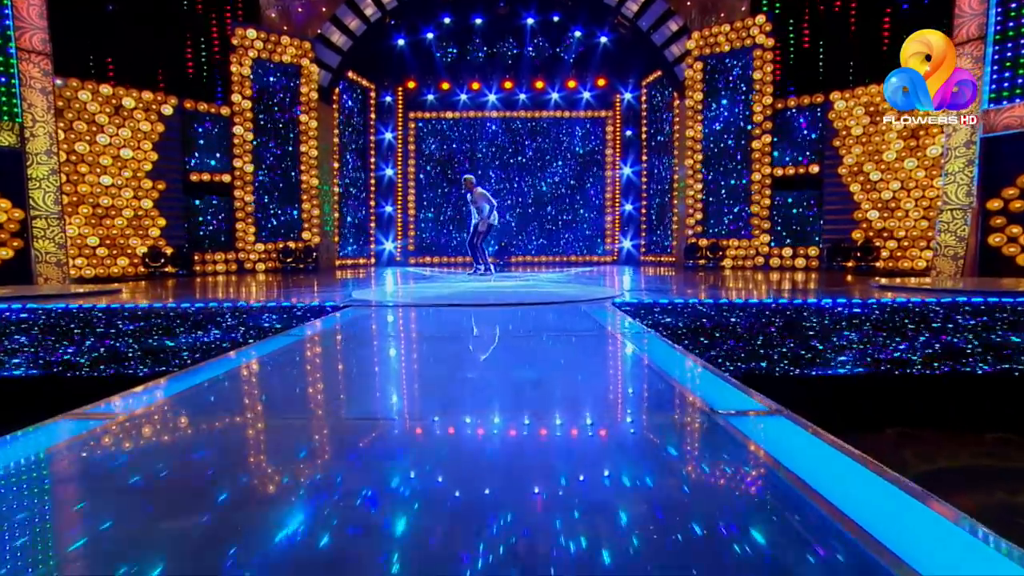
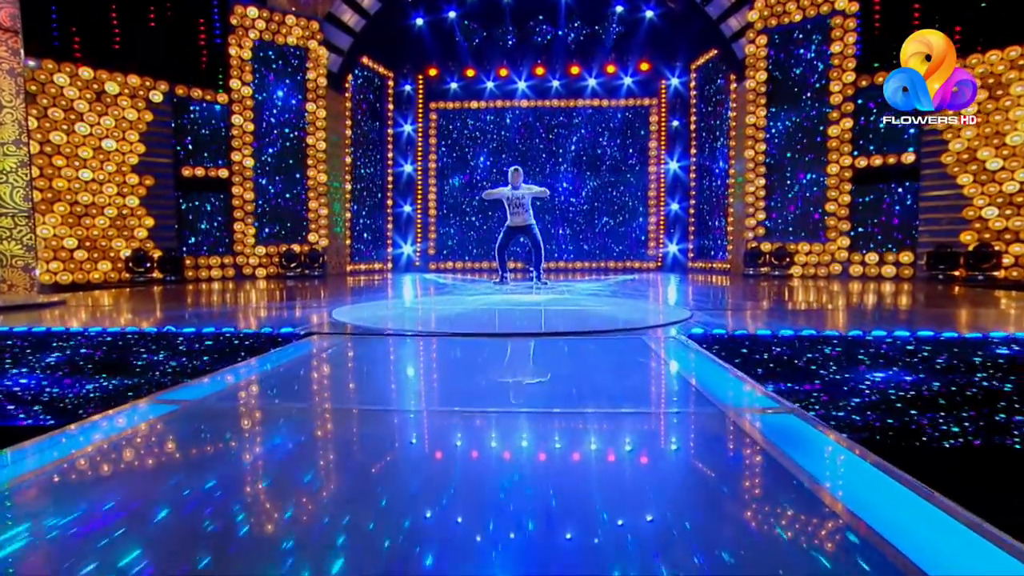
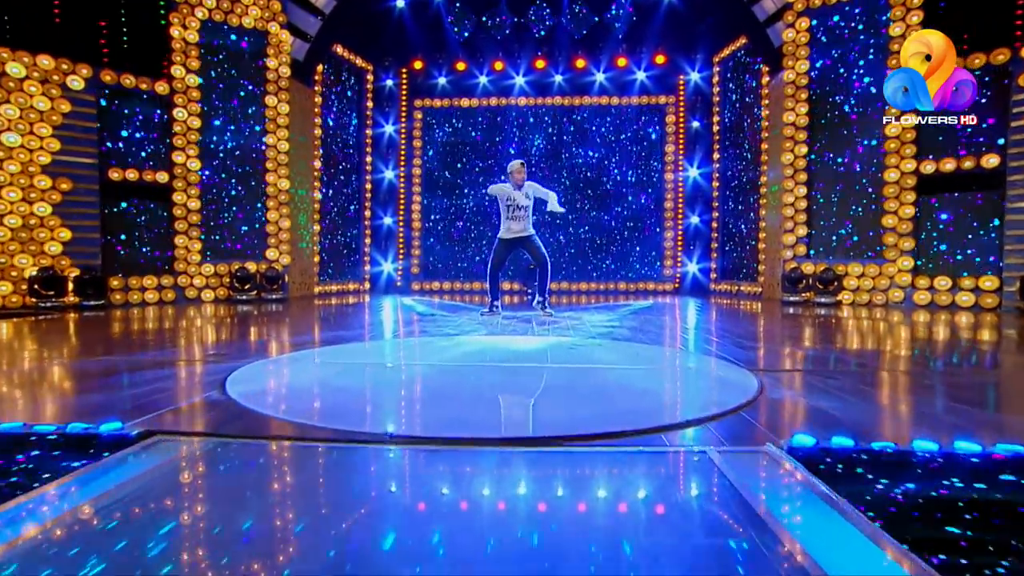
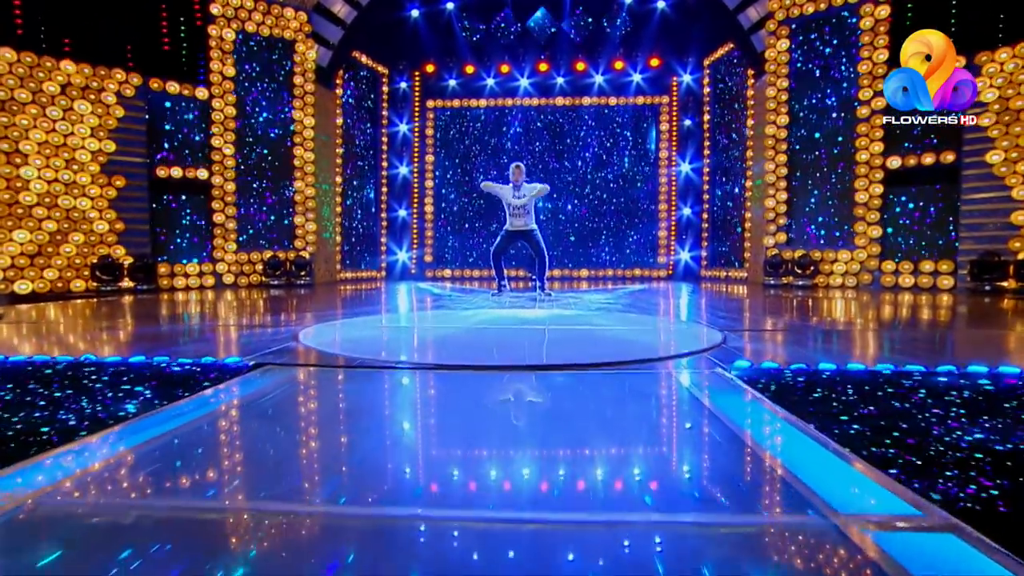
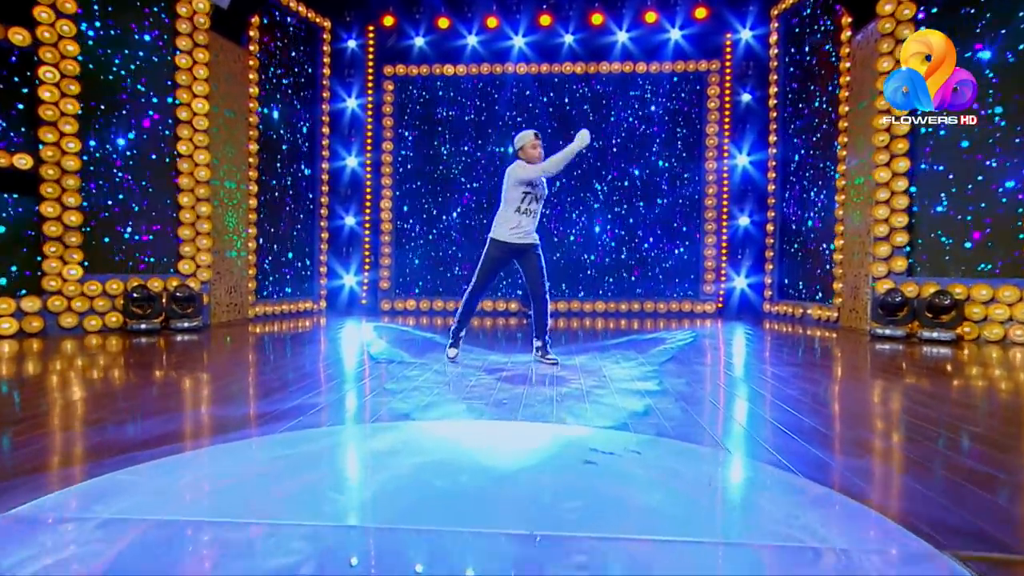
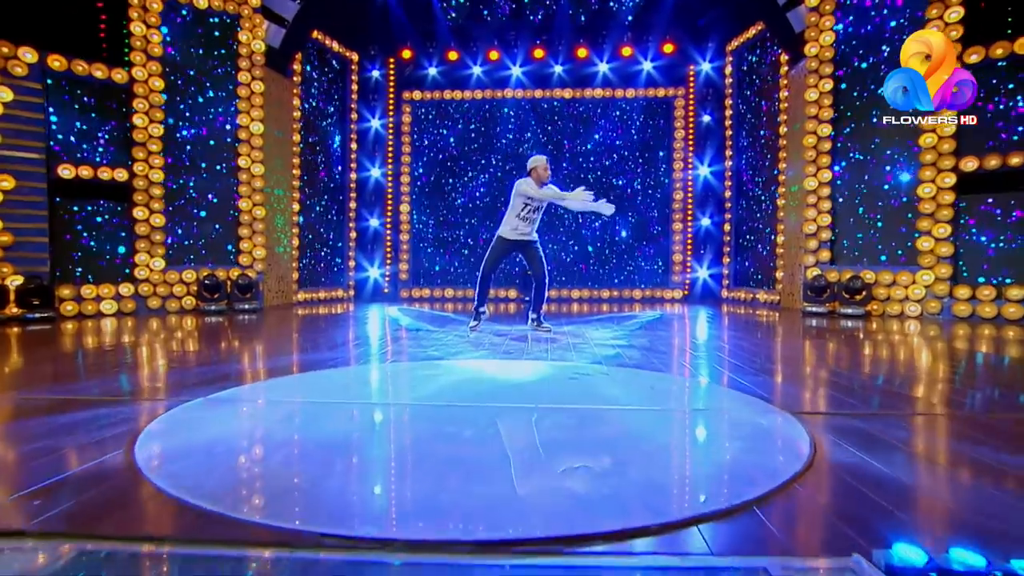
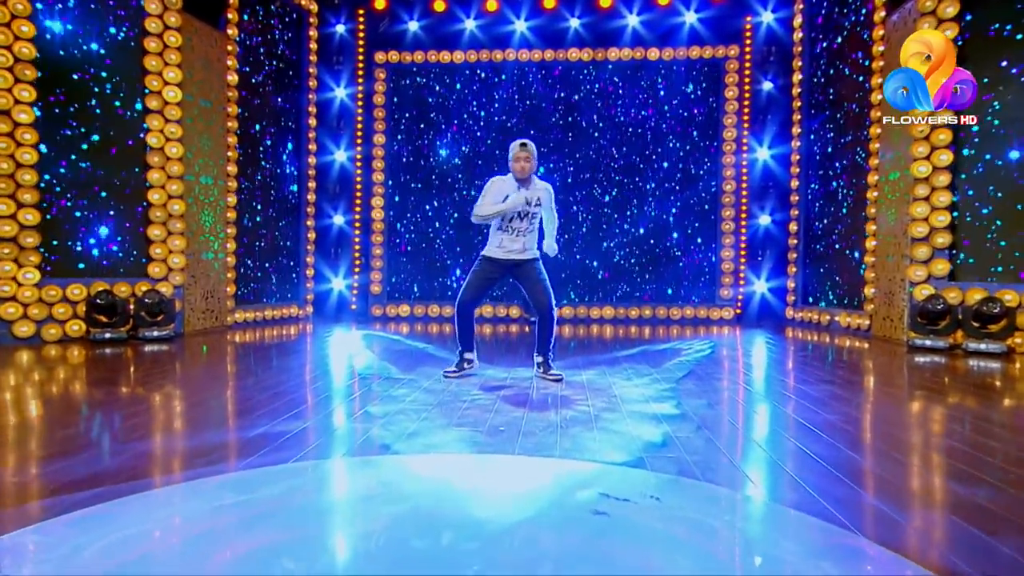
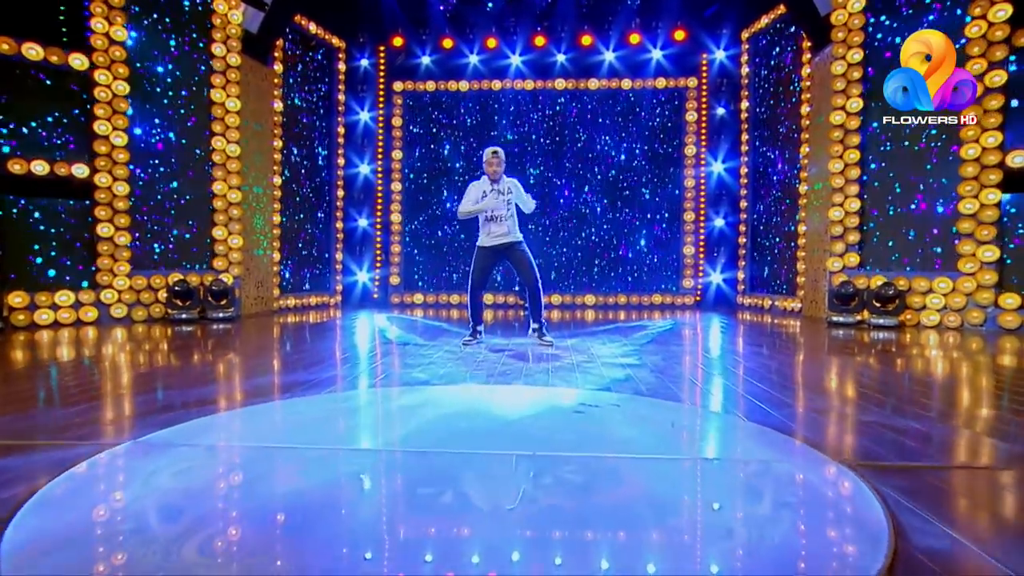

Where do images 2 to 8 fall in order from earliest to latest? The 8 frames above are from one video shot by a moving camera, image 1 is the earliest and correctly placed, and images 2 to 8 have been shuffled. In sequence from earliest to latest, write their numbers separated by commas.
2, 4, 3, 6, 8, 5, 7
